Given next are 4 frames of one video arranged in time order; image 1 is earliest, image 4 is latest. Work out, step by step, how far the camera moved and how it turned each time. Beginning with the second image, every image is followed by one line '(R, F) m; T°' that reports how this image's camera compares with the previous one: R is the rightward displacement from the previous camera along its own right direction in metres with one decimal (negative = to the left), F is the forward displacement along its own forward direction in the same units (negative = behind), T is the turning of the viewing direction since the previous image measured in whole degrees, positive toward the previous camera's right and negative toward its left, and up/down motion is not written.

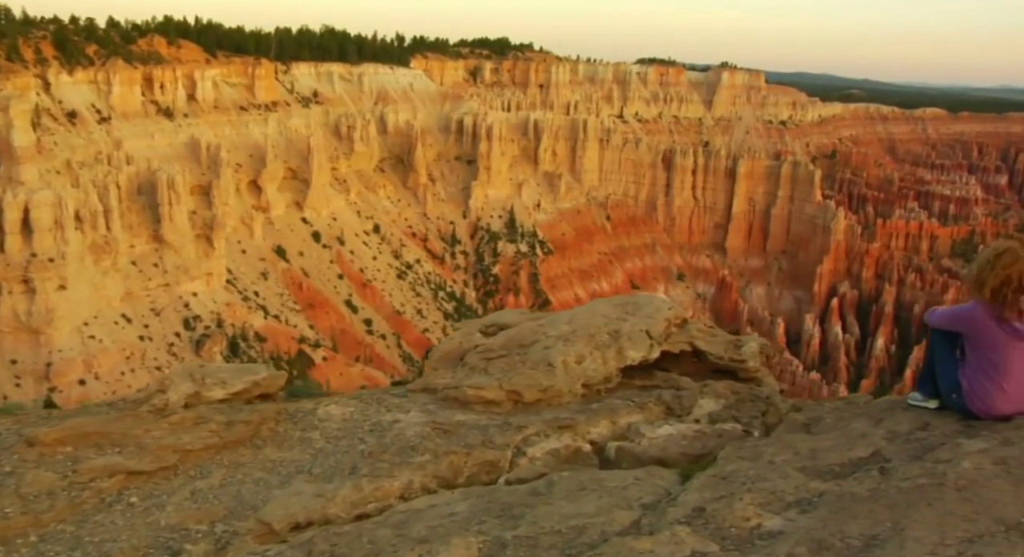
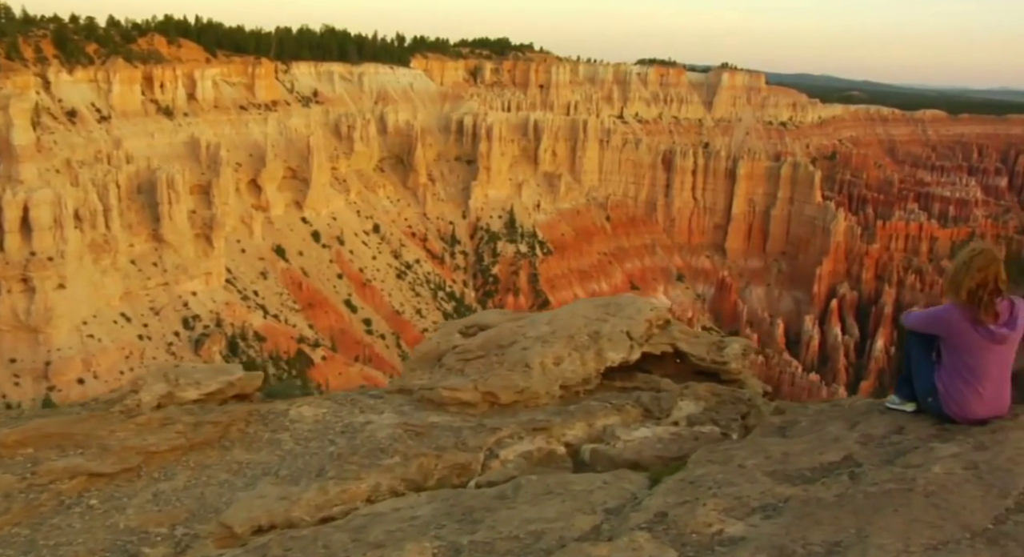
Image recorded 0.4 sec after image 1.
(+0.2, +0.1) m; 0°
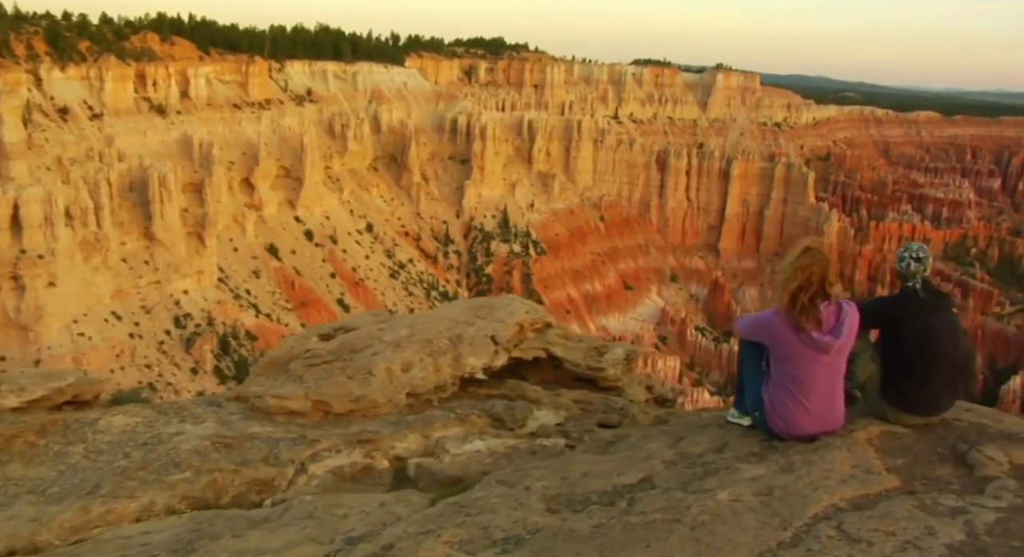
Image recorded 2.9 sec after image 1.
(+1.4, +0.5) m; 0°
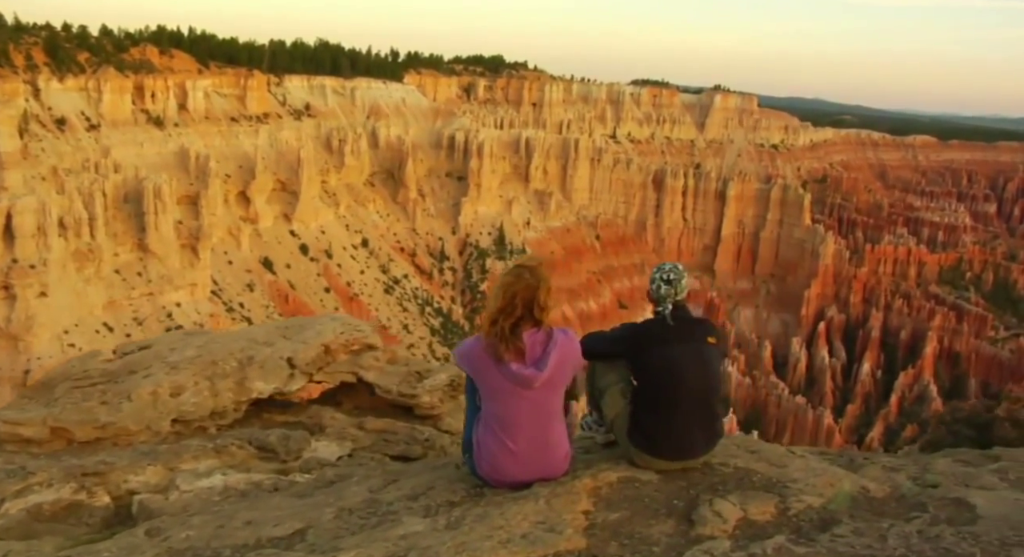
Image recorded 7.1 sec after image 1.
(+1.9, +0.7) m; 0°
